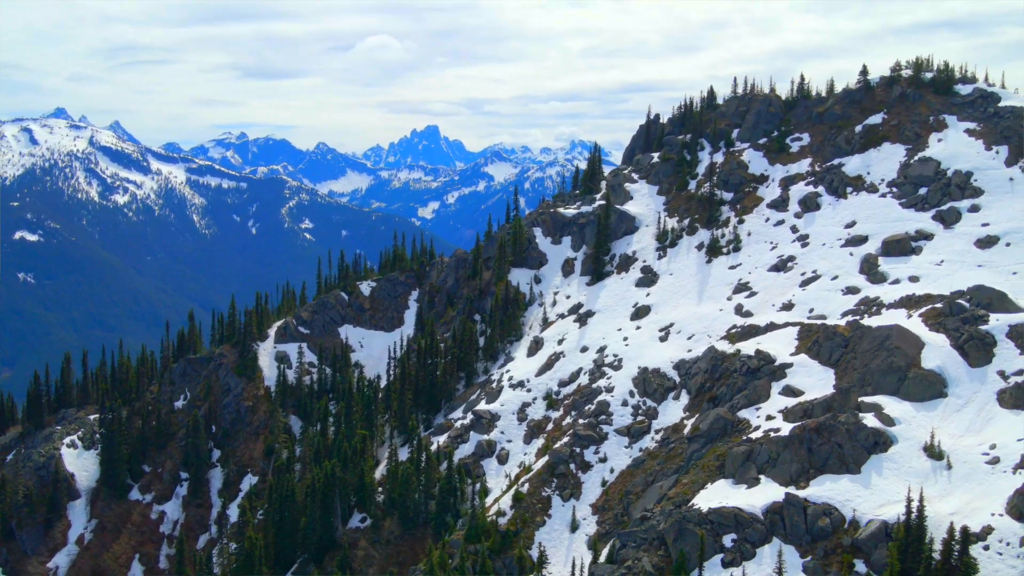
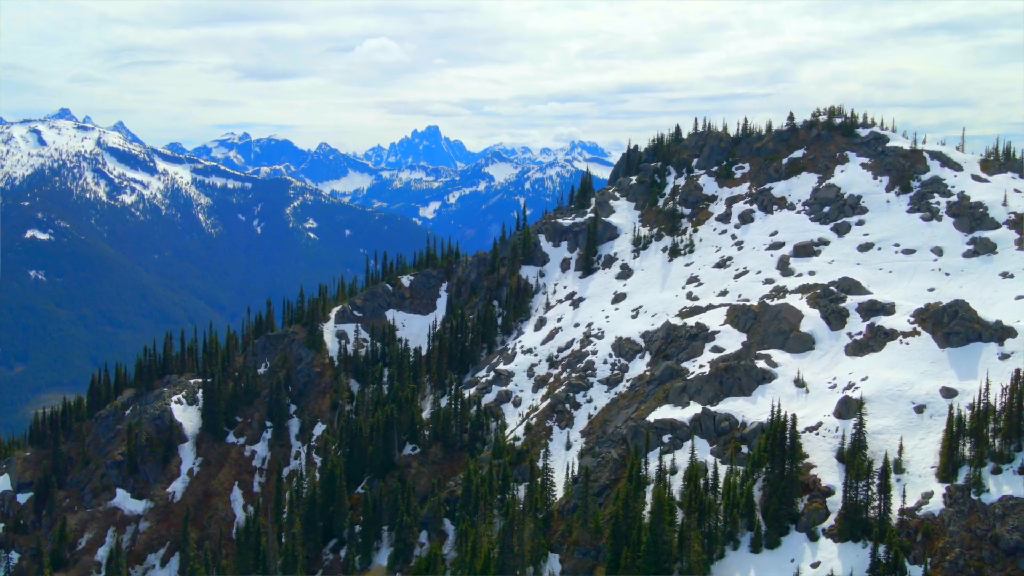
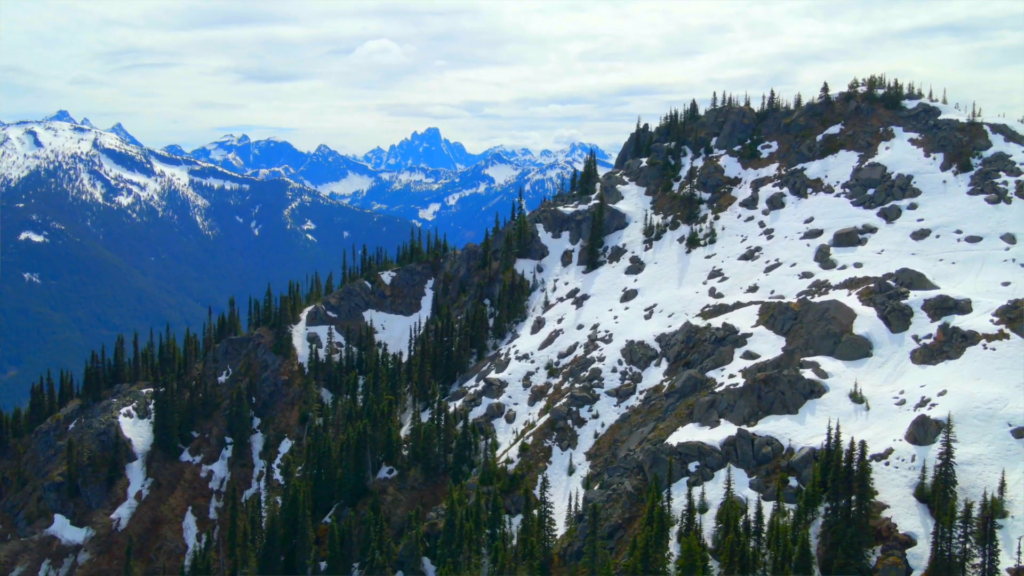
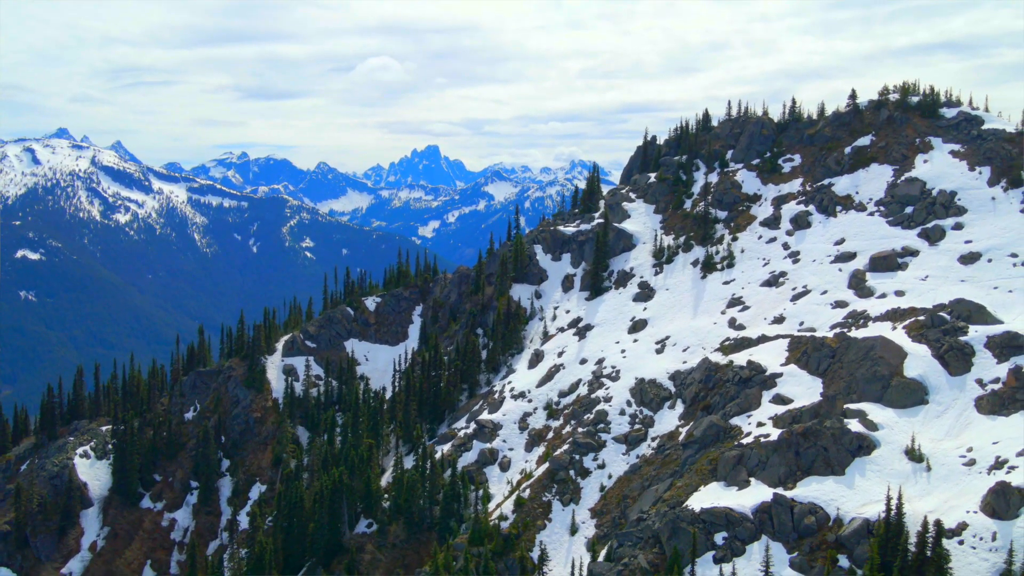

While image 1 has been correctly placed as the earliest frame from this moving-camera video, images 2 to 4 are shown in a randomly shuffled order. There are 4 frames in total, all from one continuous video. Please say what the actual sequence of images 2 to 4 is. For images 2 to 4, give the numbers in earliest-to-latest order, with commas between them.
4, 3, 2
